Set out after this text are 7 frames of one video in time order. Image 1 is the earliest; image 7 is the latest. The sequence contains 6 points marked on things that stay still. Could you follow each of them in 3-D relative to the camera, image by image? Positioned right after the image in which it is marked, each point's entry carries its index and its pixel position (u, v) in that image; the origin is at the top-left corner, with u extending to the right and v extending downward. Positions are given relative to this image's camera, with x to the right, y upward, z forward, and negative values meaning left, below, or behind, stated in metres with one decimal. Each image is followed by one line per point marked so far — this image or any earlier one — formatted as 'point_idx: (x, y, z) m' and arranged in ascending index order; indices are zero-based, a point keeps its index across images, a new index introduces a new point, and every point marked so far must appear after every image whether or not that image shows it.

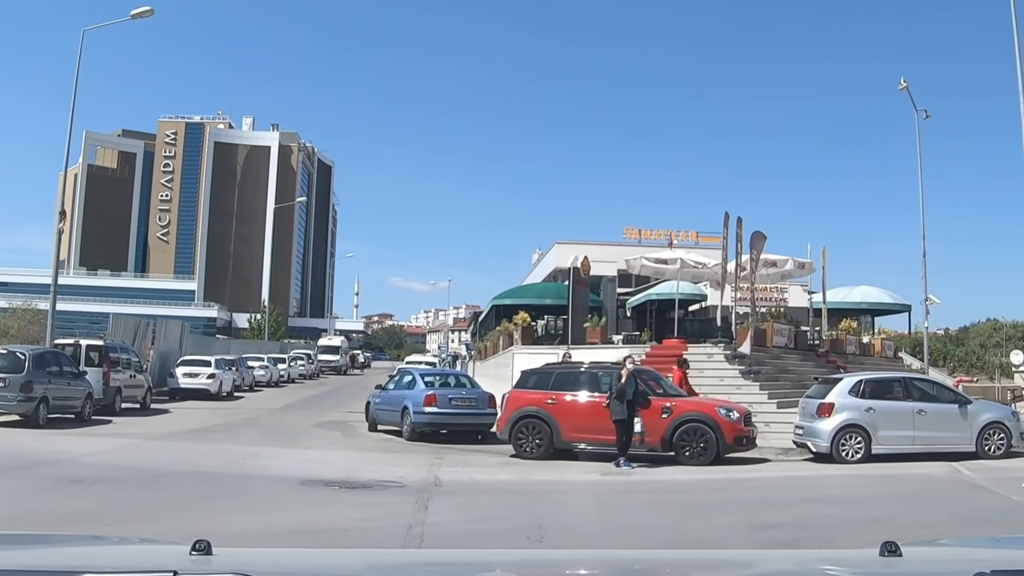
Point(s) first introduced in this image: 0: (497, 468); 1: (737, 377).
0: (-0.2, -2.9, +13.8) m
1: (+5.1, -2.1, +19.3) m
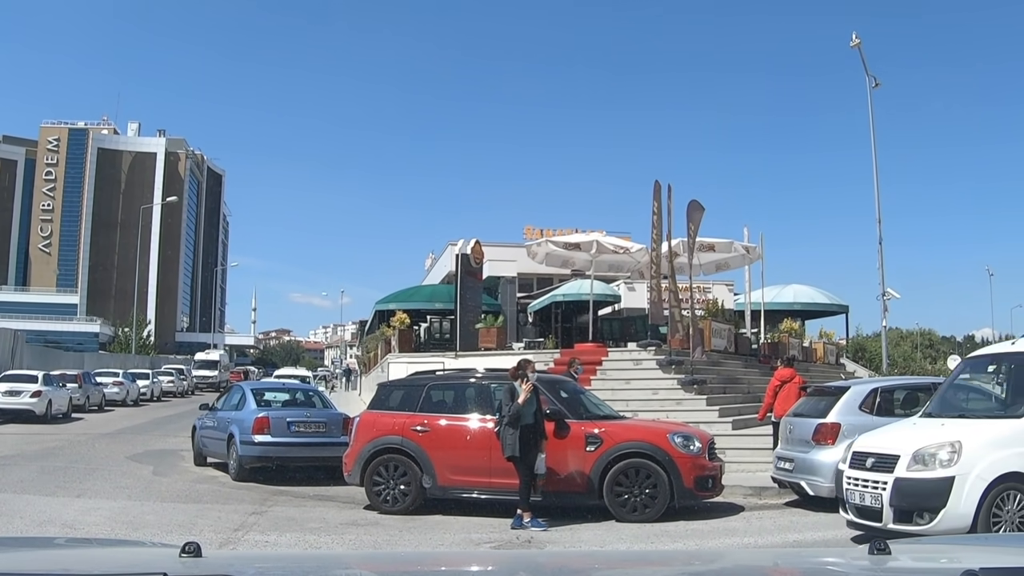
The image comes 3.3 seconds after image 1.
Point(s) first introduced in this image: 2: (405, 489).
0: (-1.8, -2.6, +8.9) m
1: (+2.9, -1.8, +14.9) m
2: (-1.2, -2.3, +9.7) m
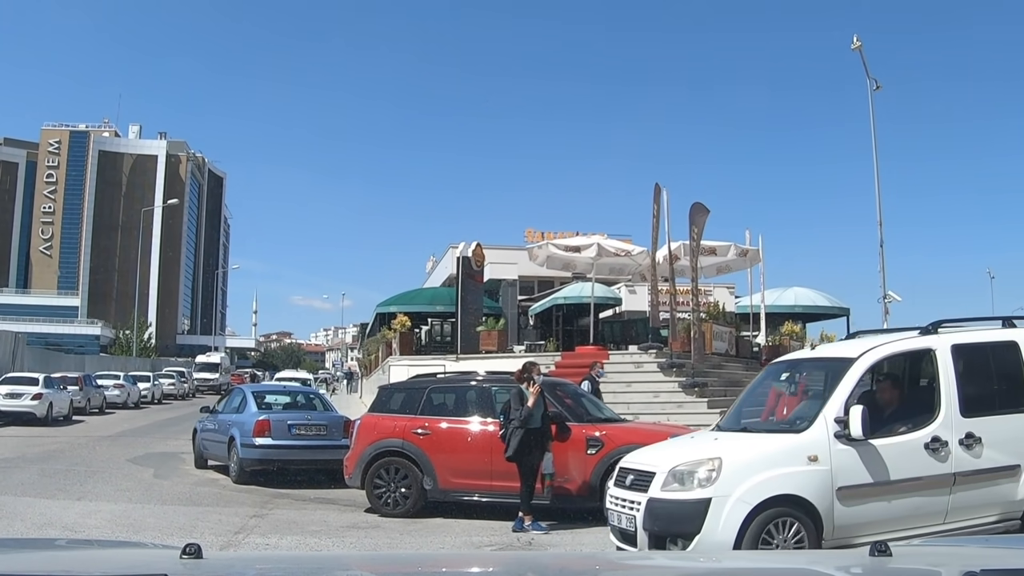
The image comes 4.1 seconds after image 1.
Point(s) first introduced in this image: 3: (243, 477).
0: (-1.8, -2.6, +8.9) m
1: (+2.9, -1.8, +14.9) m
2: (-1.2, -2.3, +9.7) m
3: (-4.3, -3.0, +13.6) m
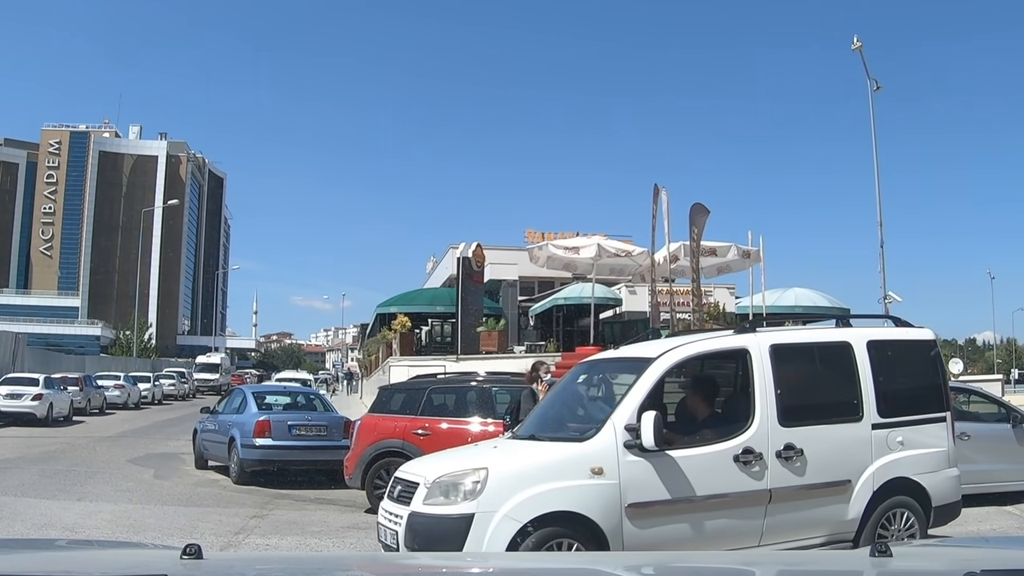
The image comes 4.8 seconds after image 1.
0: (-1.8, -2.6, +8.9) m
1: (+2.9, -1.9, +14.9) m
2: (-1.2, -2.4, +9.7) m
3: (-4.3, -3.0, +13.6) m
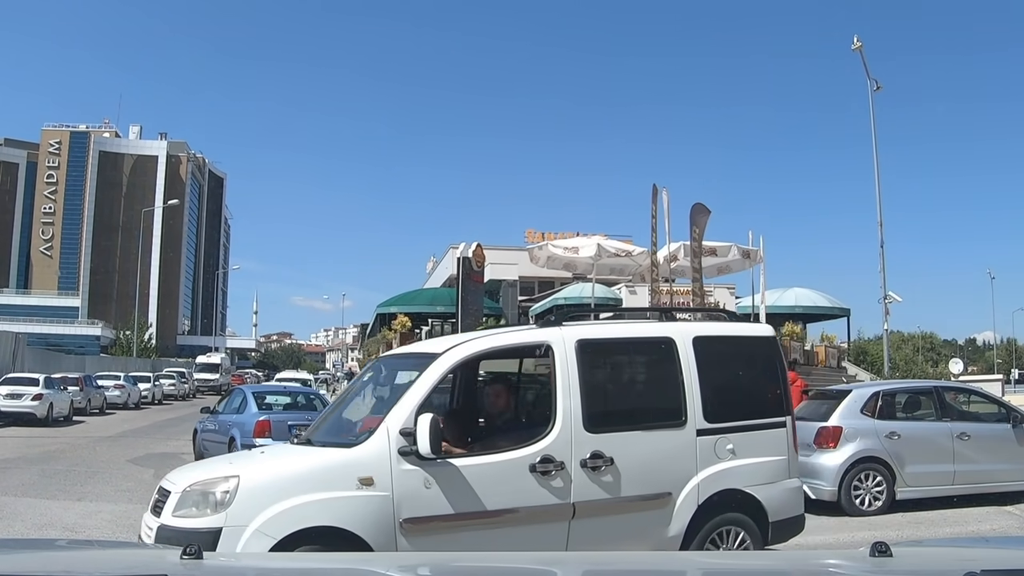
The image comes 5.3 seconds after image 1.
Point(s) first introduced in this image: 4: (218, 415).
0: (-1.8, -2.6, +8.9) m
1: (+2.9, -1.9, +14.9) m
2: (-1.2, -2.3, +9.7) m
3: (-4.3, -3.0, +13.6) m
4: (-5.4, -2.3, +15.6) m
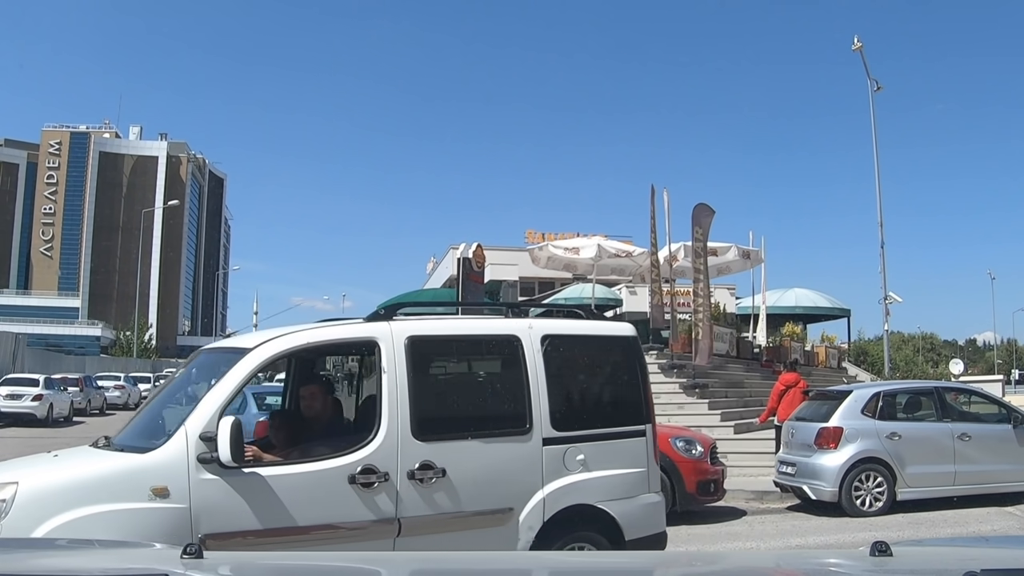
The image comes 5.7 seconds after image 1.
0: (-1.8, -2.6, +8.9) m
1: (+2.9, -1.9, +14.9) m
2: (-1.2, -2.4, +9.7) m
3: (-4.3, -3.1, +13.6) m
4: (-5.4, -2.4, +15.6) m
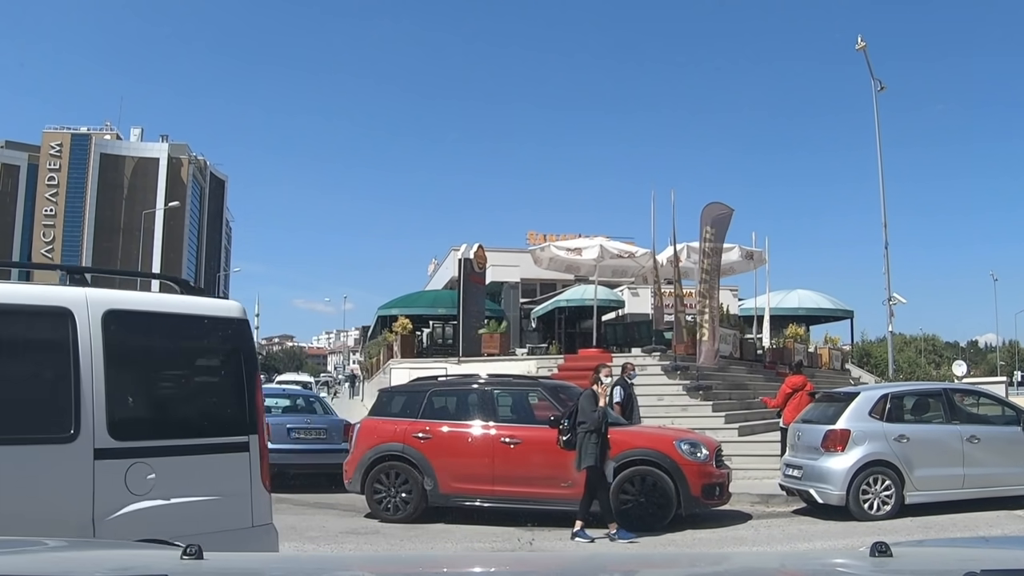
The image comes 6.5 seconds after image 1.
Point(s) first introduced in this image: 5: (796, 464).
0: (-1.8, -2.6, +8.7) m
1: (+2.9, -1.9, +14.7) m
2: (-1.2, -2.4, +9.5) m
3: (-4.3, -3.1, +13.5) m
4: (-5.4, -2.4, +15.5) m
5: (+3.4, -2.1, +10.3) m
